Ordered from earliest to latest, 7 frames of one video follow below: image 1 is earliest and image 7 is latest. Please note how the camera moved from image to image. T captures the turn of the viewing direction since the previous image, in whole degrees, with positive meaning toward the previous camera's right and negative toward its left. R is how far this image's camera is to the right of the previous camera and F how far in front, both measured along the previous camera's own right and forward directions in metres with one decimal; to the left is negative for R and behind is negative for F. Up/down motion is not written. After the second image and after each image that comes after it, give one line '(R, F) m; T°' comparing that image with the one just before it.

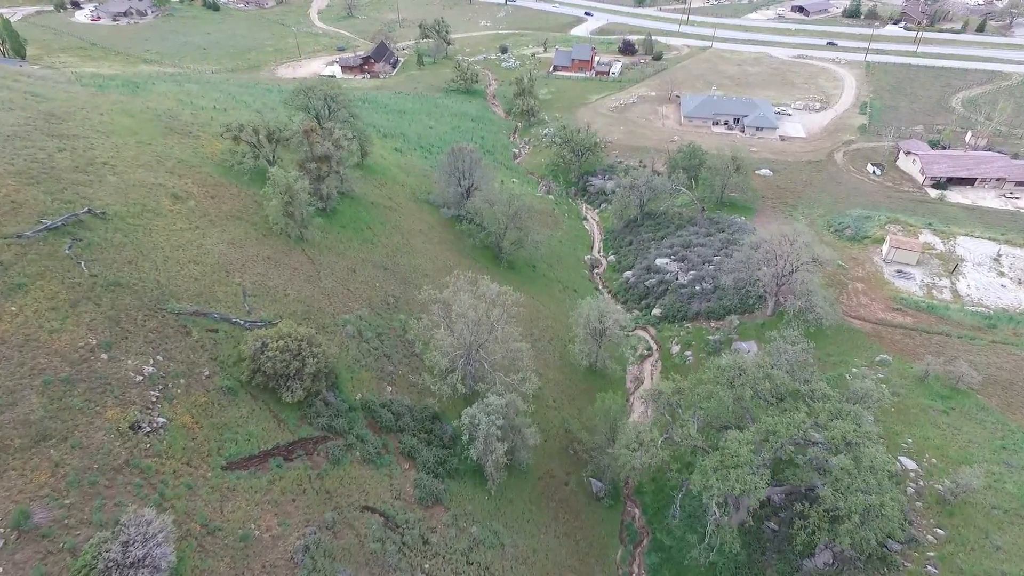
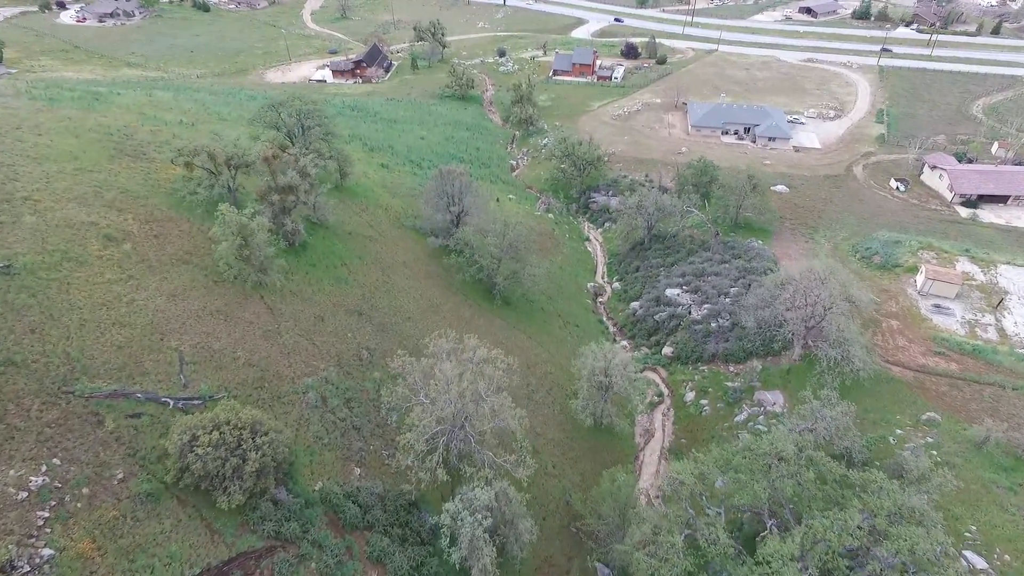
(+0.3, +5.0) m; 0°
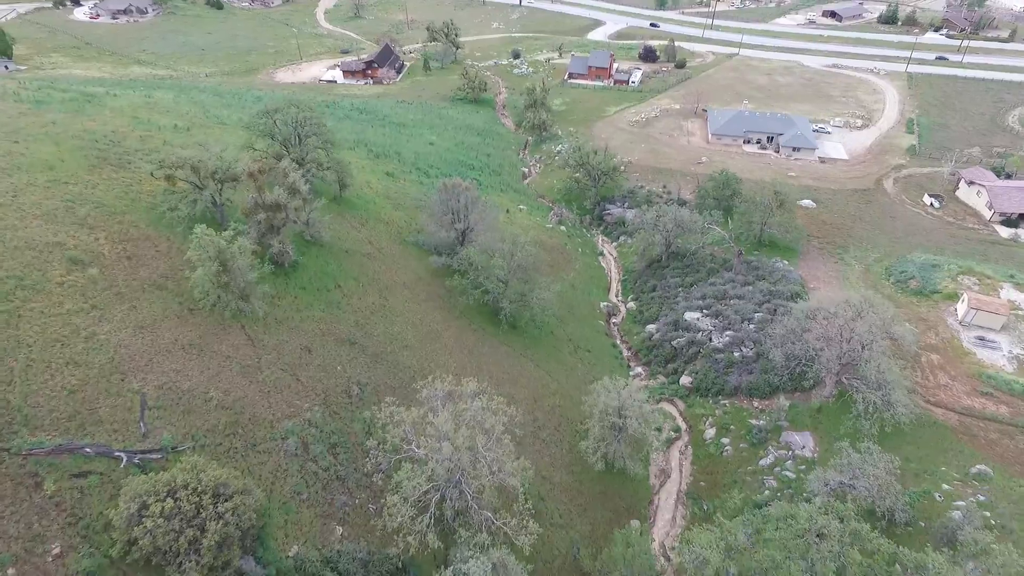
(+0.2, +3.0) m; -1°
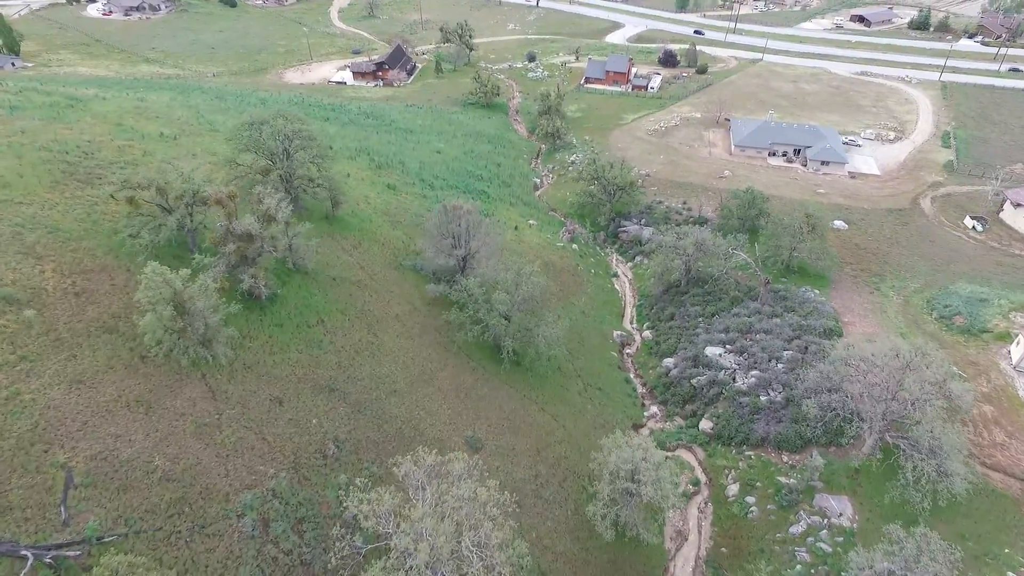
(+0.5, +3.7) m; -1°
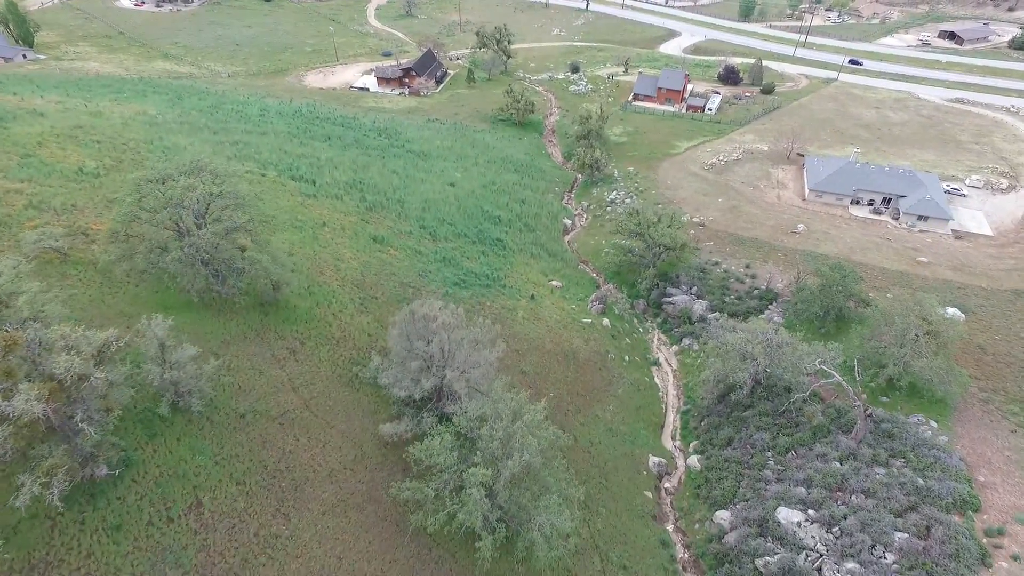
(+1.5, +11.5) m; -3°
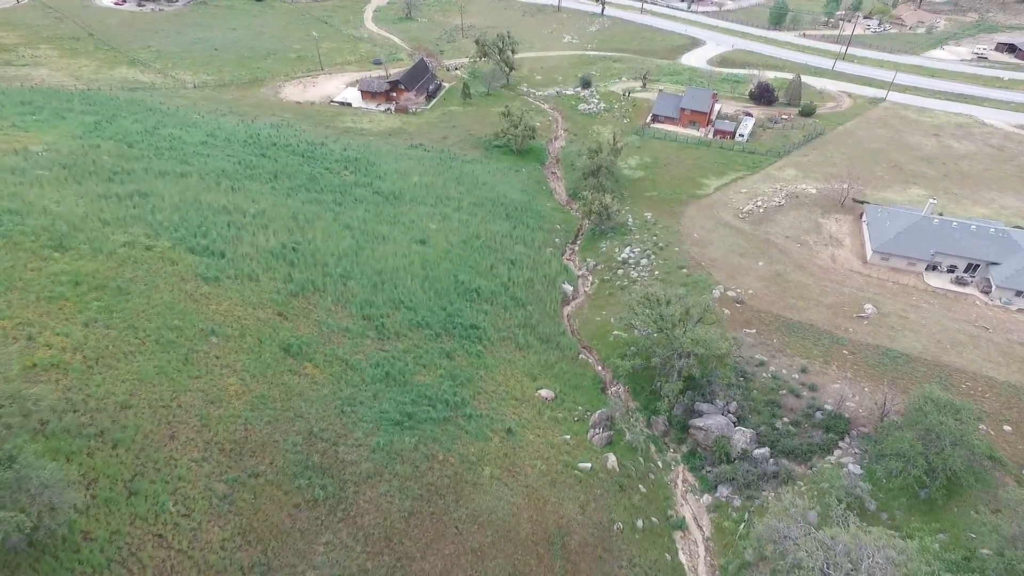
(+2.1, +12.6) m; -1°
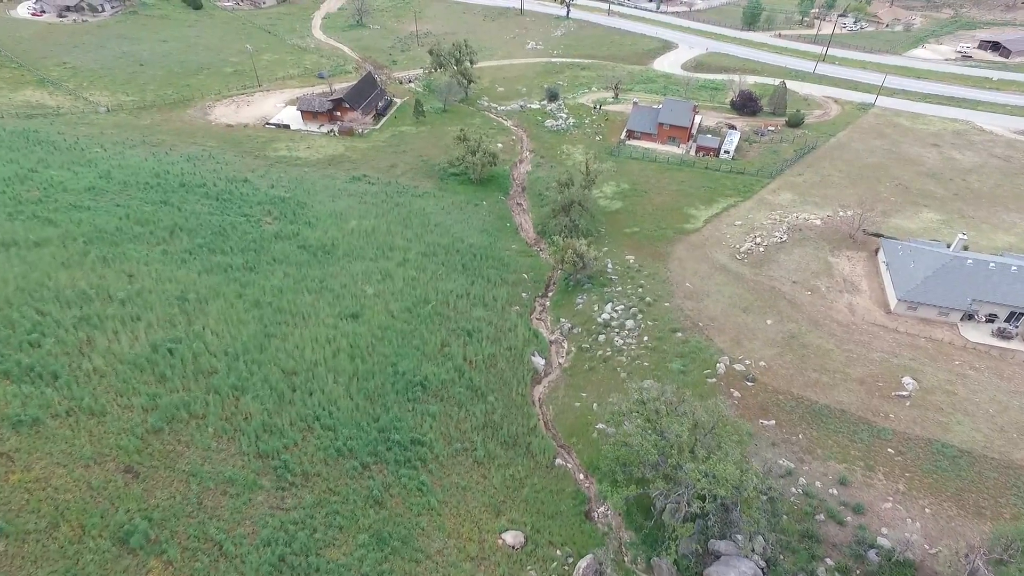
(+1.3, +9.3) m; +2°
